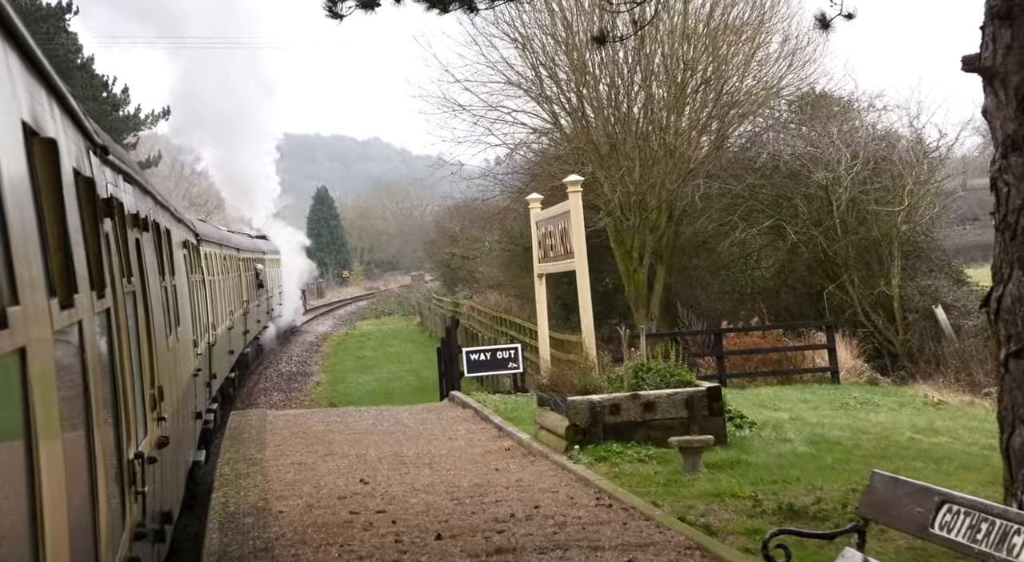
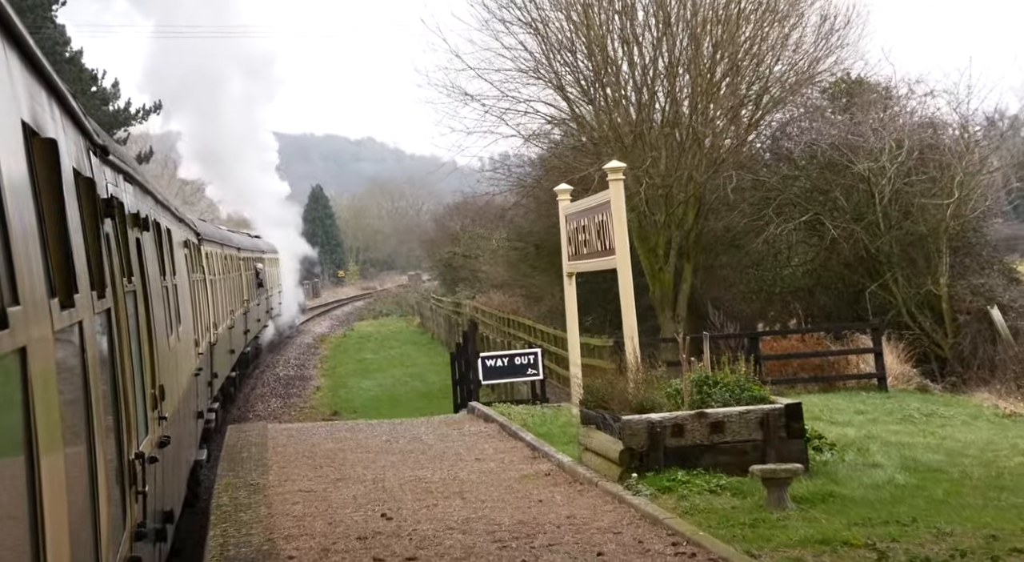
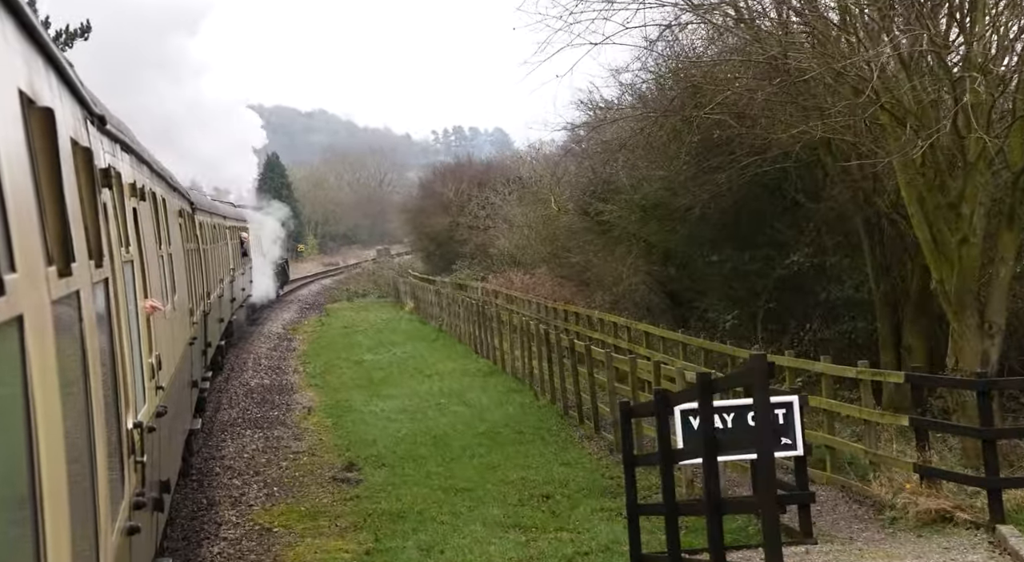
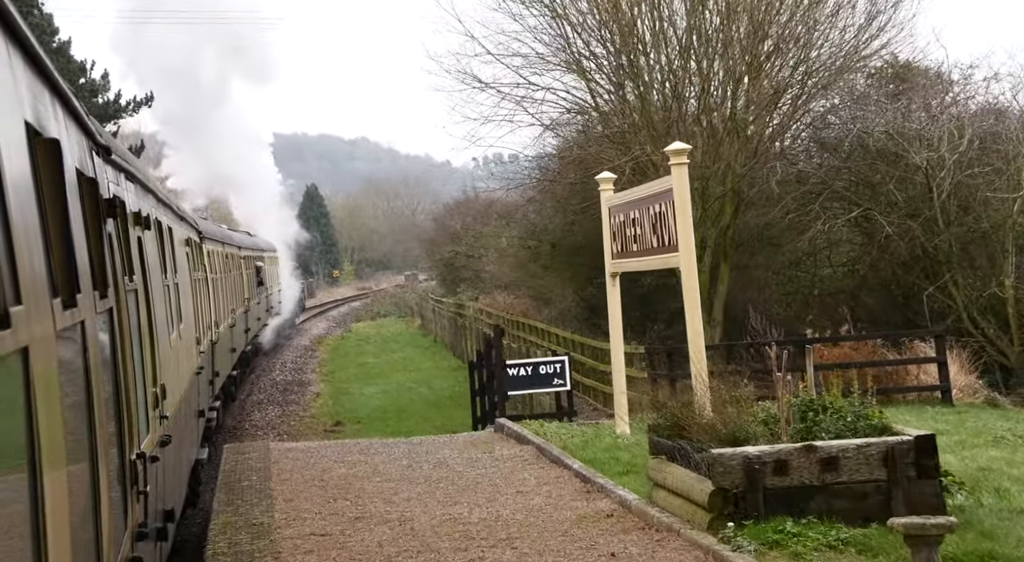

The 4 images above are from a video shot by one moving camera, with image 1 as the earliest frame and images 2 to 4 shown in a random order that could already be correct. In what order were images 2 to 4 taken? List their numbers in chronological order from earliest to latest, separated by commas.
2, 4, 3
